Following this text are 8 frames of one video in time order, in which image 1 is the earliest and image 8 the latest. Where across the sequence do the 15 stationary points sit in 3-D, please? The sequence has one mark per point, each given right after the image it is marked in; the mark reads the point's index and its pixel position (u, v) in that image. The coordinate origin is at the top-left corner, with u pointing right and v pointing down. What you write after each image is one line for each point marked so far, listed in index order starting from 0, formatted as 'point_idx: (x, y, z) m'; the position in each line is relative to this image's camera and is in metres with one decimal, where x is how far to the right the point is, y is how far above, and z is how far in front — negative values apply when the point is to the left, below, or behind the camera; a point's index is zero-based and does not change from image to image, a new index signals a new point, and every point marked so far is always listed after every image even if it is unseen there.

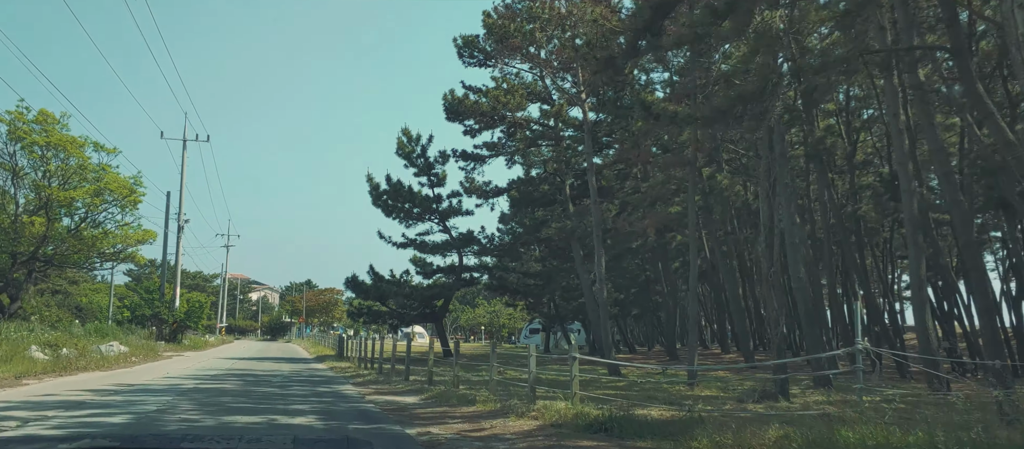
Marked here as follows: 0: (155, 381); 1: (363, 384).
0: (-7.1, -3.1, +16.2) m
1: (-3.2, -3.4, +17.4) m
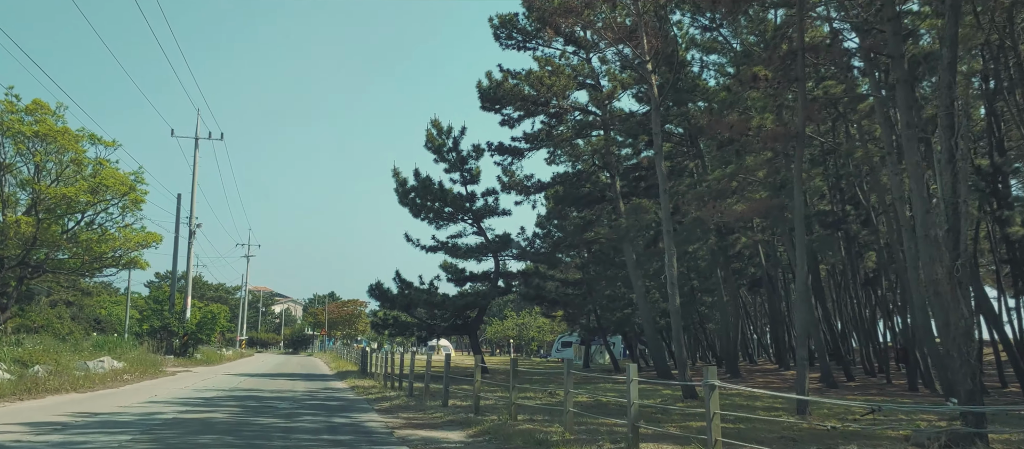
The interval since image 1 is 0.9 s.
0: (-6.0, -2.9, +13.0) m
1: (-2.1, -3.2, +14.1) m
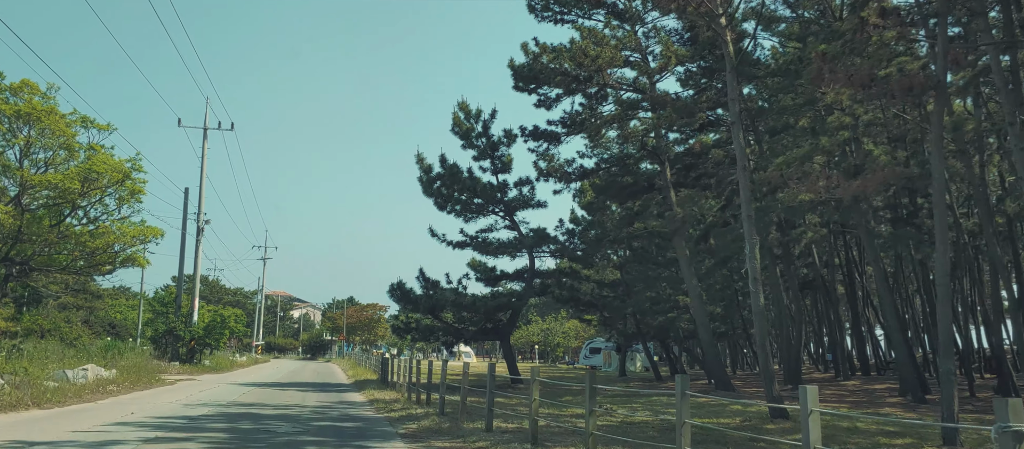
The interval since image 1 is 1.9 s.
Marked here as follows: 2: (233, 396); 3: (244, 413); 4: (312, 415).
0: (-5.2, -2.6, +10.2) m
1: (-1.3, -2.9, +11.2) m
2: (-6.4, -3.9, +18.6) m
3: (-4.6, -3.2, +13.9) m
4: (-3.4, -3.3, +14.0) m
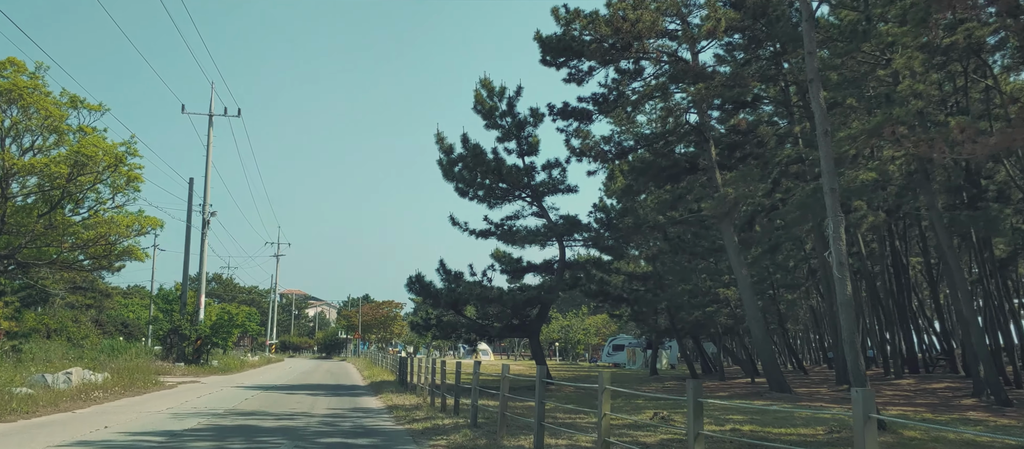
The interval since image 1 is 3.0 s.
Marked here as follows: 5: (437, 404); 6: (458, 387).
0: (-4.7, -2.3, +8.1) m
1: (-0.7, -2.6, +9.0) m
2: (-5.6, -3.6, +16.5) m
3: (-3.9, -2.9, +11.8) m
4: (-2.8, -2.9, +11.9) m
5: (-1.4, -3.4, +15.4) m
6: (-0.9, -2.8, +14.2) m
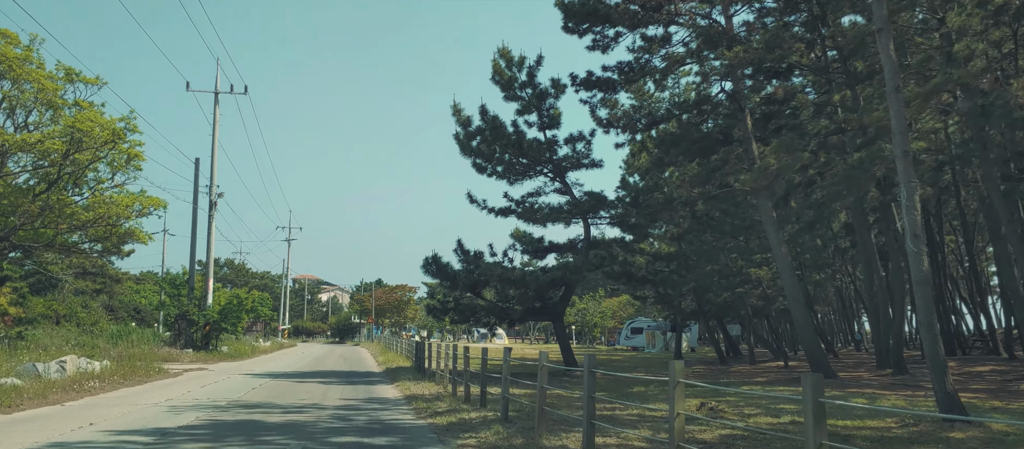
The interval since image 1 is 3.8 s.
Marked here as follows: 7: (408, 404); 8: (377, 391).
0: (-4.3, -2.0, +6.9) m
1: (-0.3, -2.2, +7.8) m
2: (-5.1, -3.1, +15.3) m
3: (-3.5, -2.5, +10.6) m
4: (-2.3, -2.6, +10.7) m
5: (-0.9, -2.9, +14.2) m
6: (-0.5, -2.4, +13.0) m
7: (-1.7, -2.9, +13.2) m
8: (-2.7, -3.3, +16.4) m
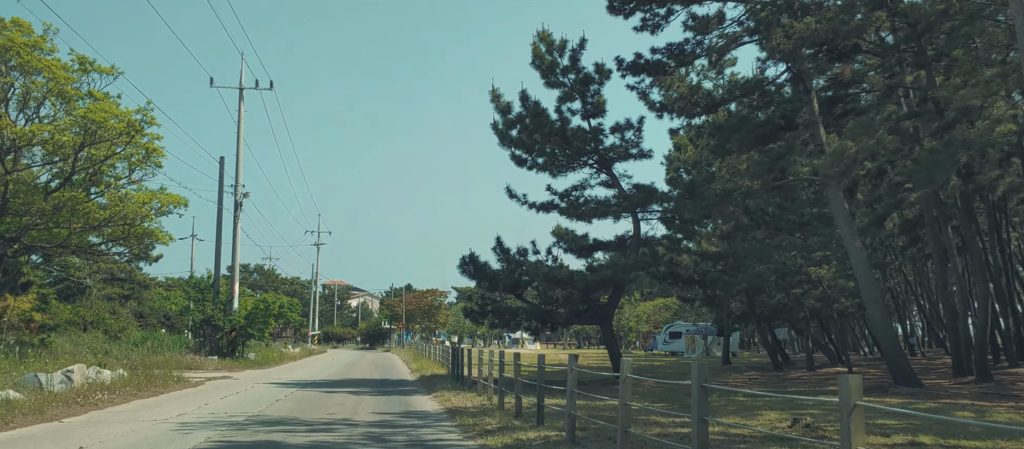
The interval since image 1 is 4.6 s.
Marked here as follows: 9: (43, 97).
0: (-3.7, -1.9, +5.3) m
1: (+0.3, -2.0, +6.1) m
2: (-4.2, -3.0, +13.8) m
3: (-2.8, -2.4, +9.0) m
4: (-1.6, -2.4, +9.1) m
5: (-0.1, -2.8, +12.5) m
6: (+0.3, -2.3, +11.3) m
7: (-0.9, -2.7, +11.5) m
8: (-1.8, -3.2, +14.8) m
9: (-11.0, +3.0, +19.2) m
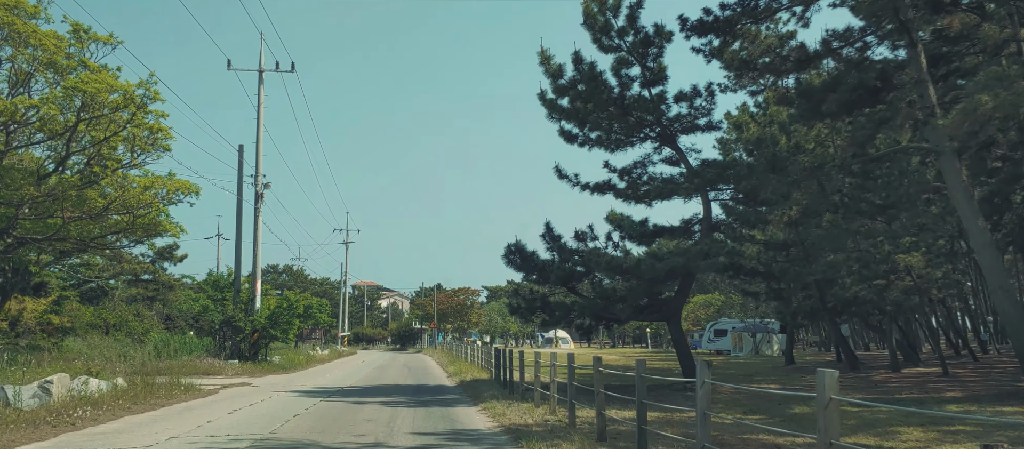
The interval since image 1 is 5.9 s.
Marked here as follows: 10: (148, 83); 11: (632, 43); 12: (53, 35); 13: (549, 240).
0: (-3.0, -1.5, +2.8) m
1: (+1.0, -1.7, +3.5) m
2: (-3.3, -2.7, +11.4) m
3: (-2.0, -2.1, +6.5) m
4: (-0.8, -2.1, +6.5) m
5: (+0.8, -2.4, +9.9) m
6: (+1.2, -1.9, +8.7) m
7: (0.0, -2.4, +9.0) m
8: (-0.8, -2.9, +12.2) m
9: (-9.9, +3.2, +17.0) m
10: (-7.9, +3.1, +17.7) m
11: (+2.7, +4.1, +18.6) m
12: (-9.7, +4.0, +17.2) m
13: (+0.9, -0.4, +18.8) m
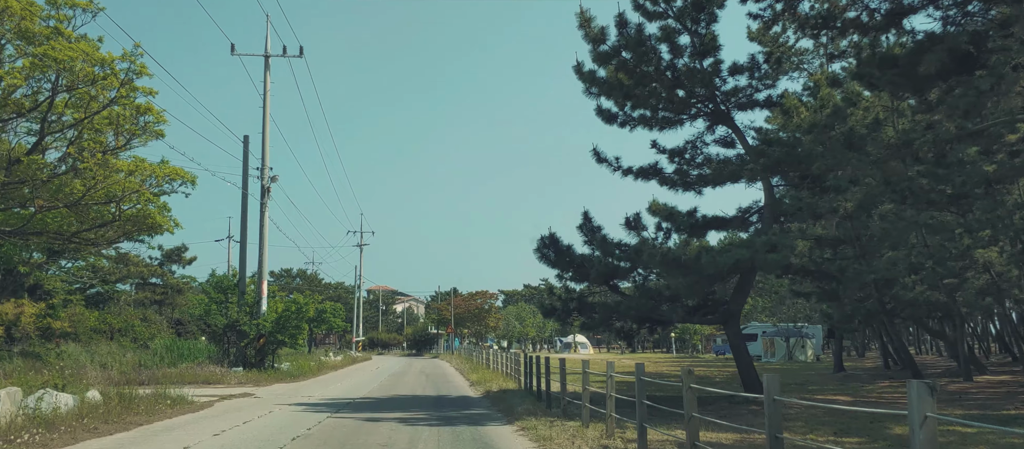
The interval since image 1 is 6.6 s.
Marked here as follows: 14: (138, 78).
0: (-2.7, -1.3, +0.7) m
1: (+1.4, -1.4, +1.3) m
2: (-2.7, -2.5, +9.2) m
3: (-1.5, -1.8, +4.4) m
4: (-0.4, -1.8, +4.3) m
5: (+1.4, -2.2, +7.7) m
6: (+1.7, -1.6, +6.5) m
7: (+0.5, -2.1, +6.8) m
8: (-0.2, -2.6, +10.0) m
9: (-9.3, +3.4, +15.0) m
10: (-7.2, +3.2, +15.7) m
11: (+3.4, +4.3, +16.4) m
12: (-9.0, +4.2, +15.2) m
13: (+1.6, -0.2, +16.6) m
14: (-7.2, +2.8, +15.9) m
